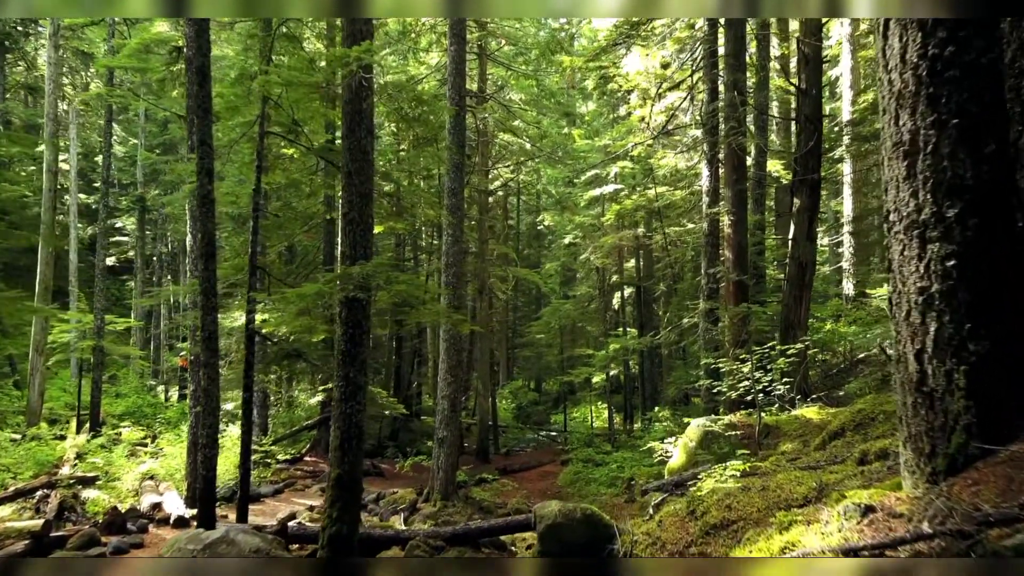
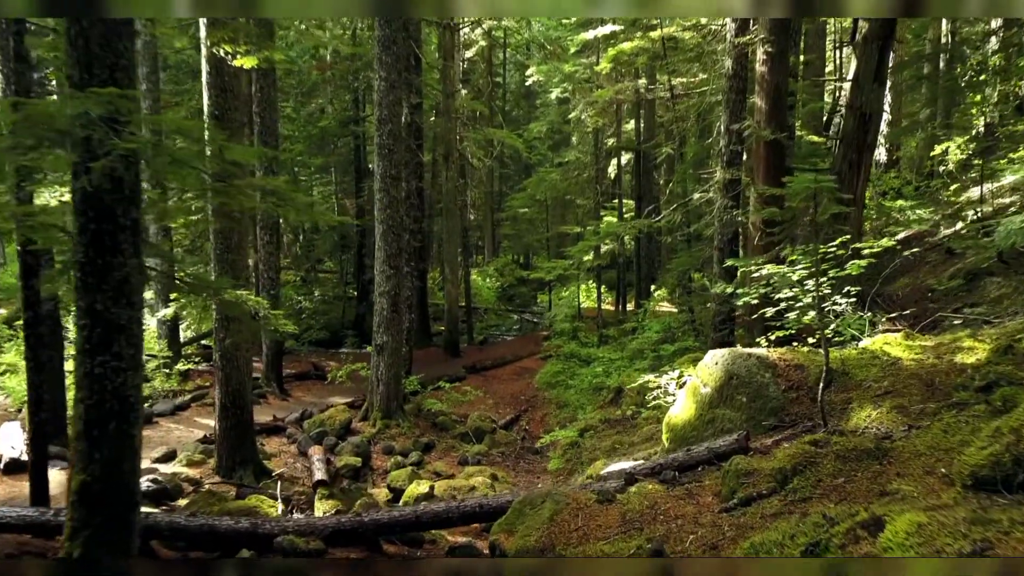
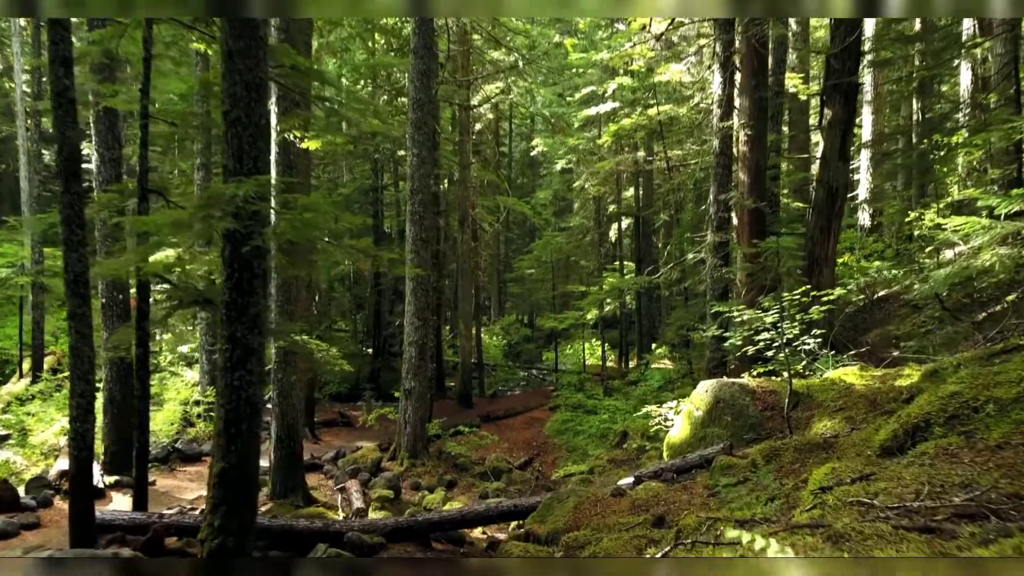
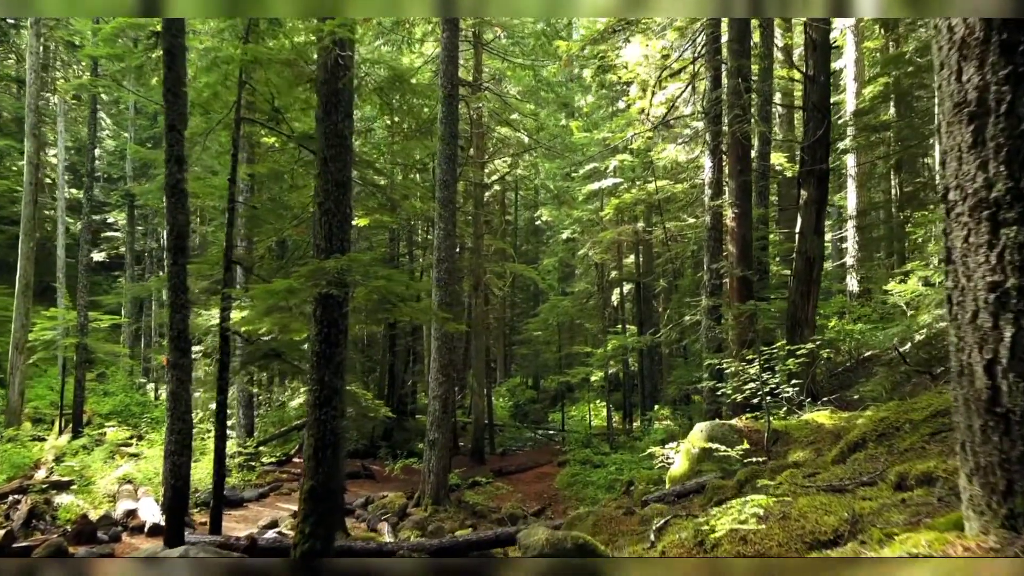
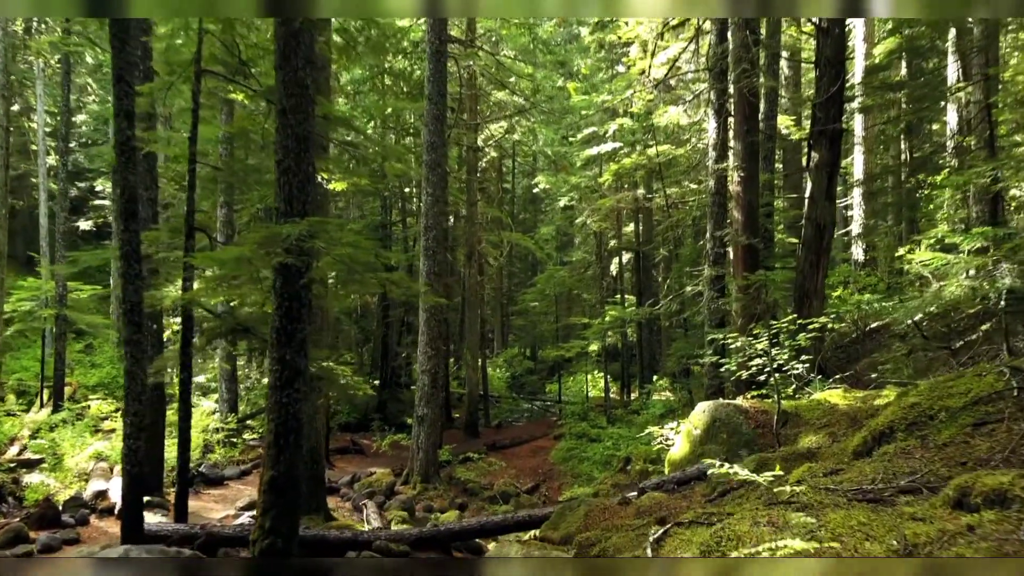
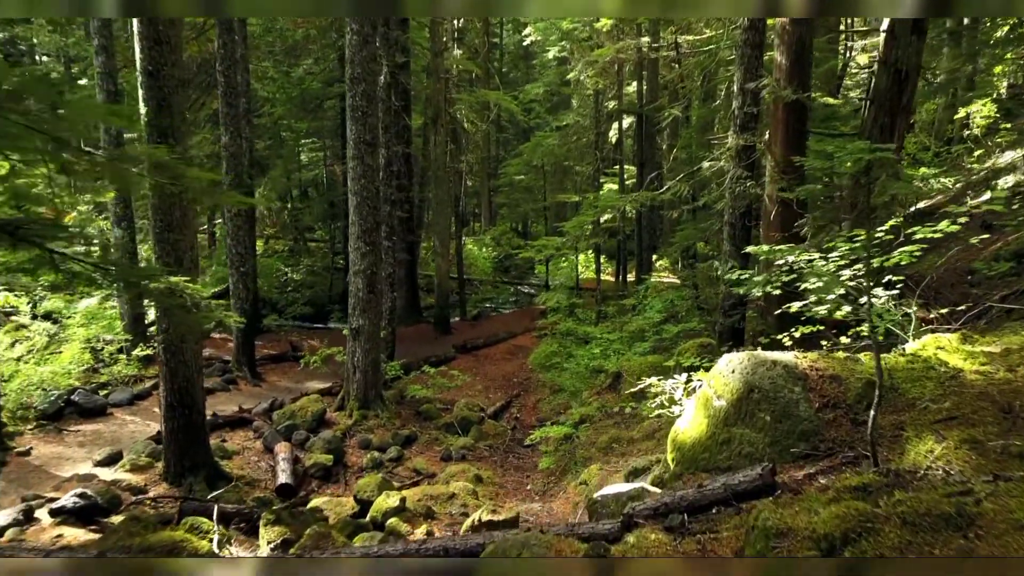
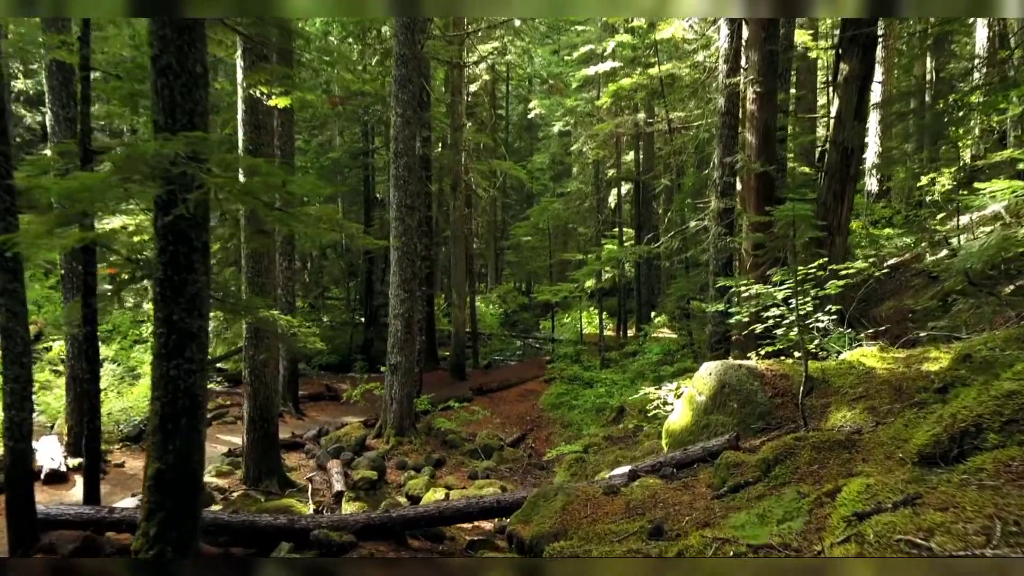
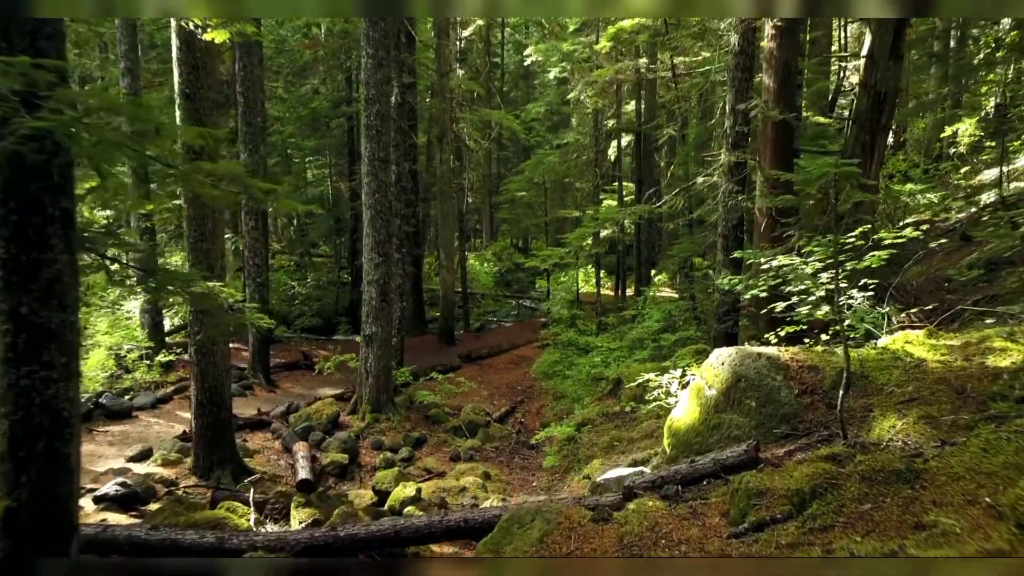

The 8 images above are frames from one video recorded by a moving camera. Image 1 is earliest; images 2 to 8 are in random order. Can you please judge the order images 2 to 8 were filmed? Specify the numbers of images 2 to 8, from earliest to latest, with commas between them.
4, 5, 3, 7, 2, 8, 6
